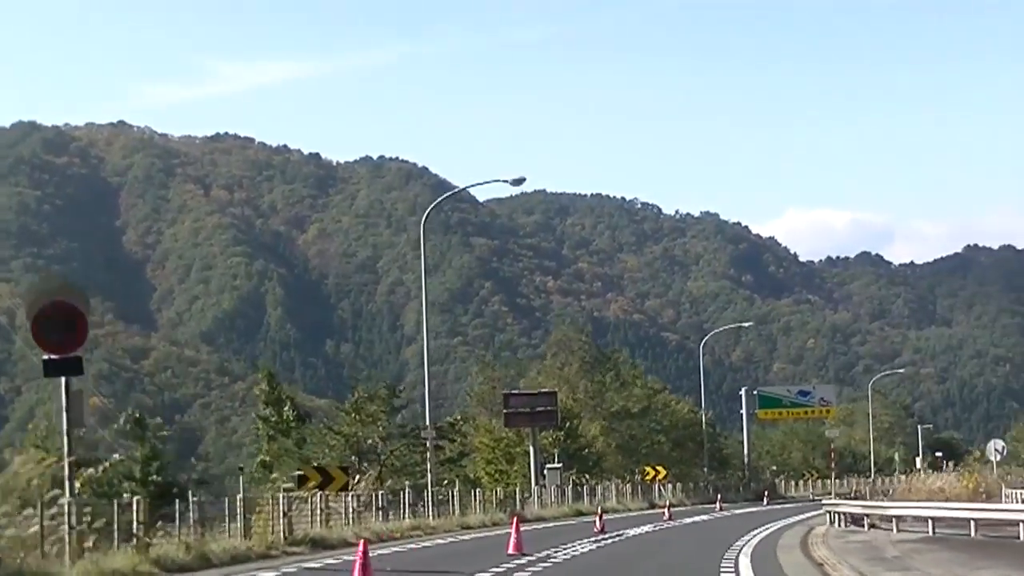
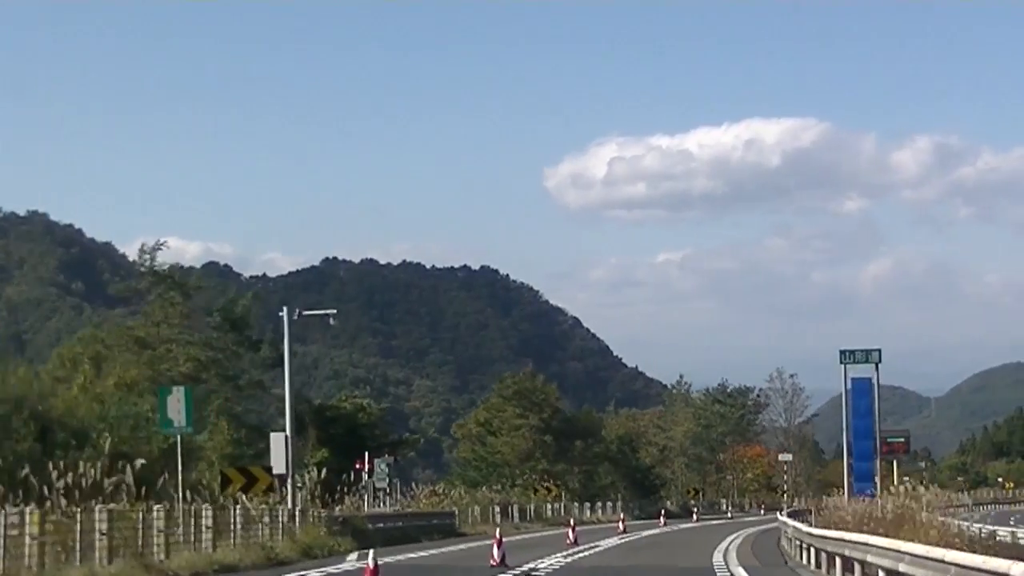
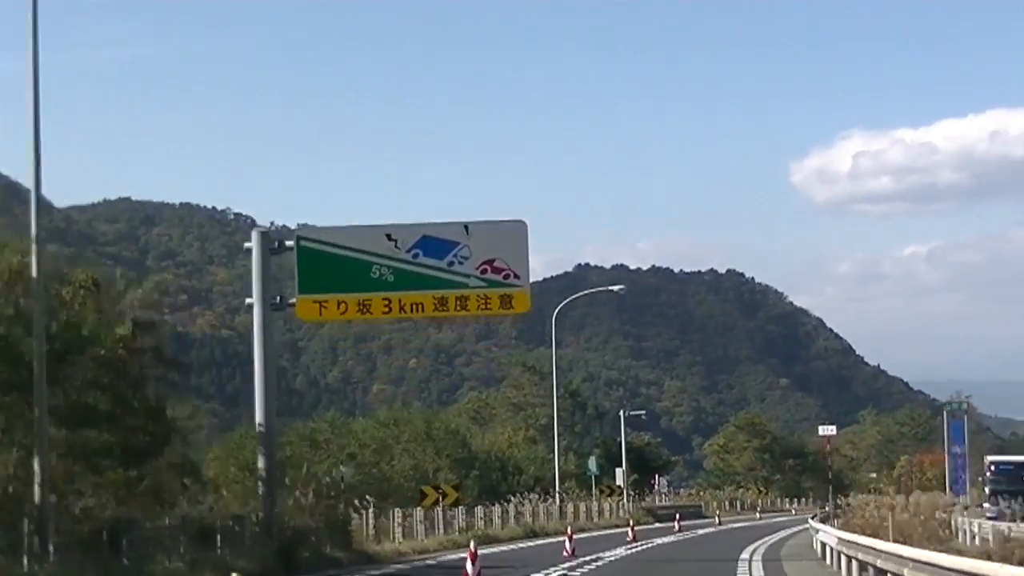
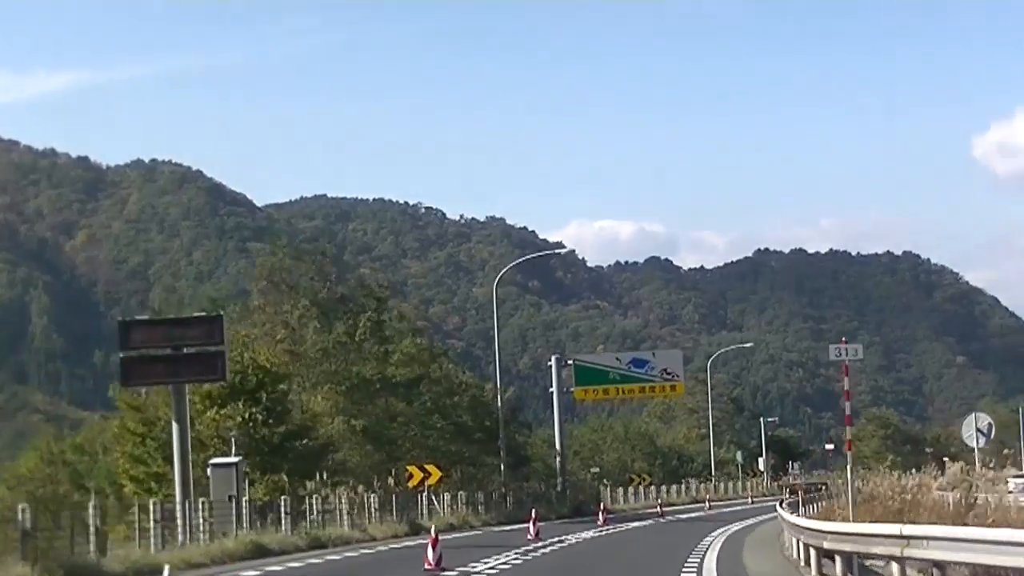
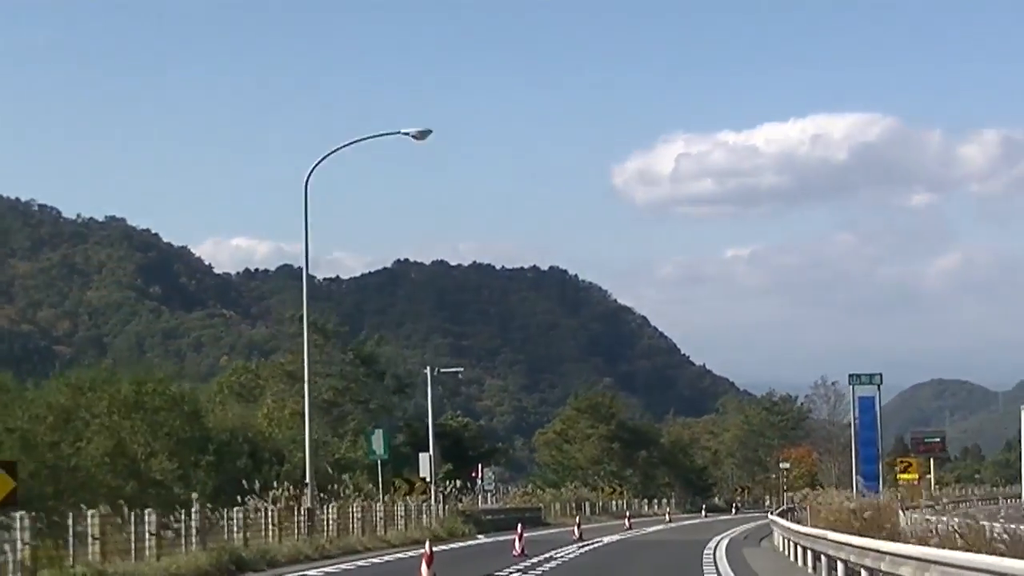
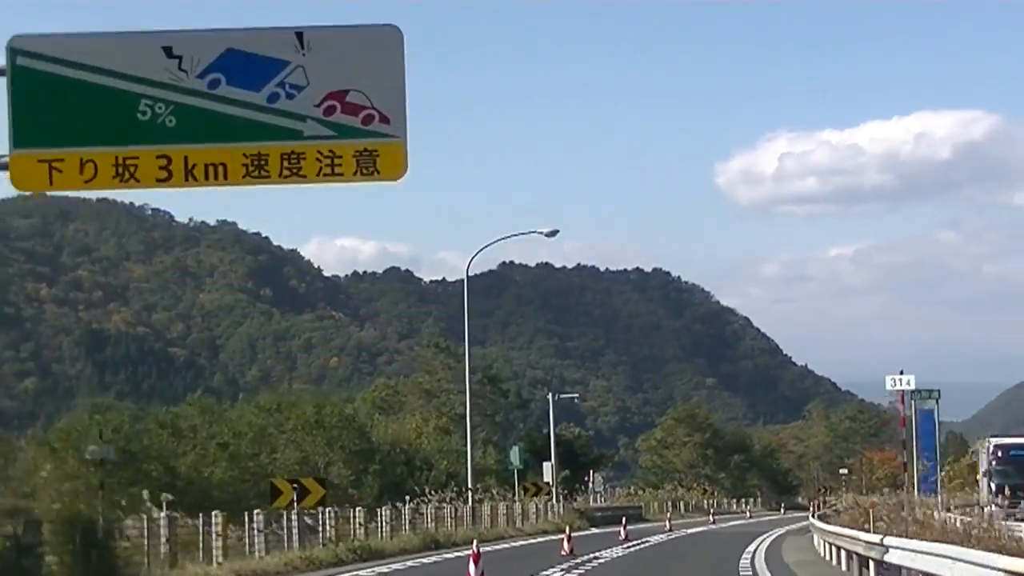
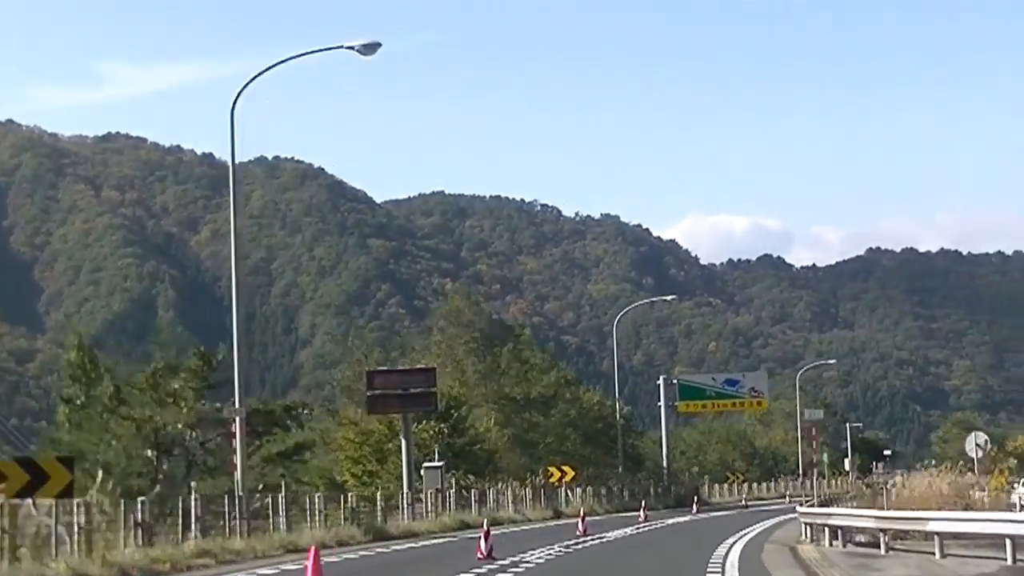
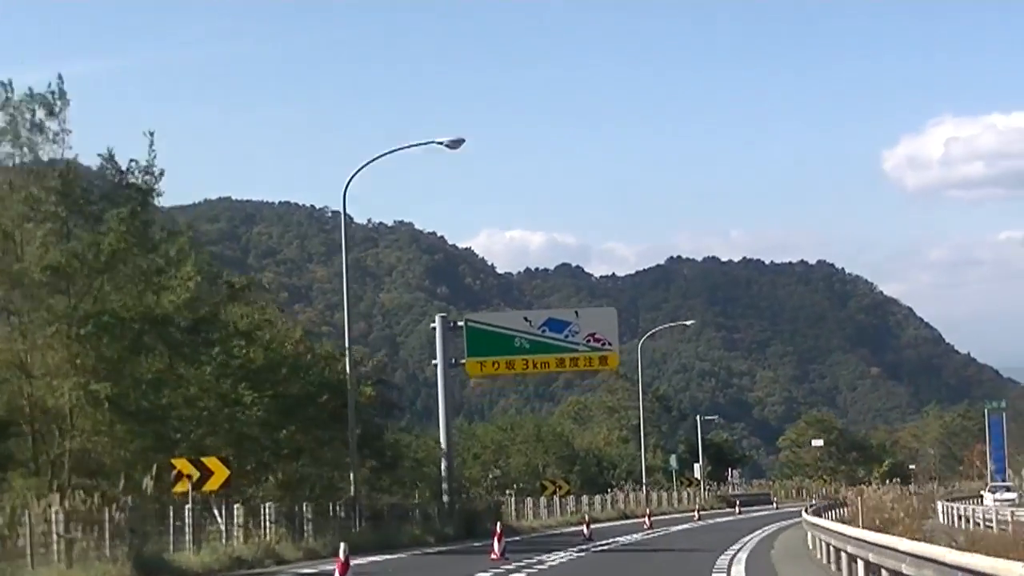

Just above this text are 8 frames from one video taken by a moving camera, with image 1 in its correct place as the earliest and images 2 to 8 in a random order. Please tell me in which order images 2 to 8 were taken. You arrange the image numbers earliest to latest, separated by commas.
7, 4, 8, 3, 6, 5, 2
